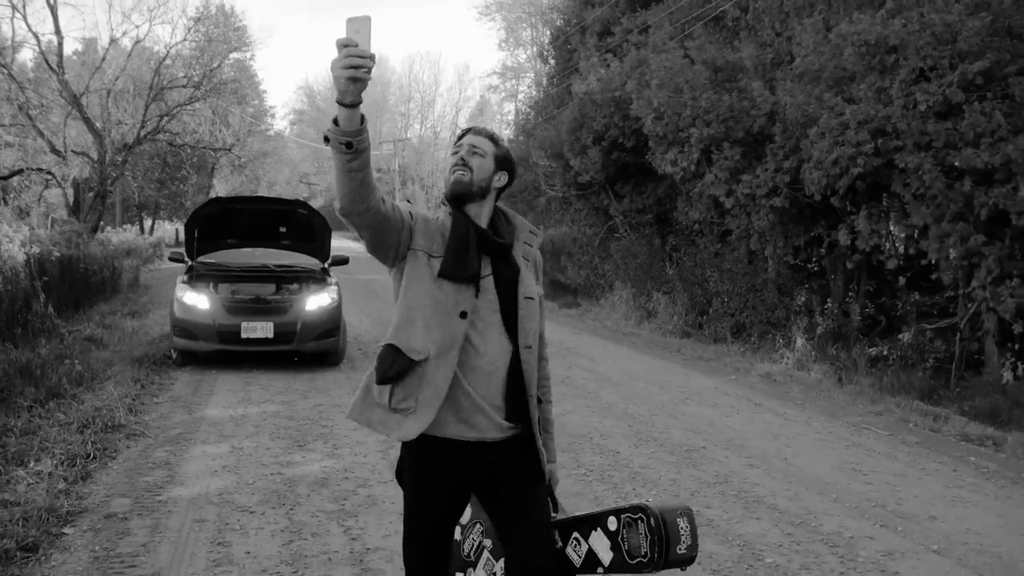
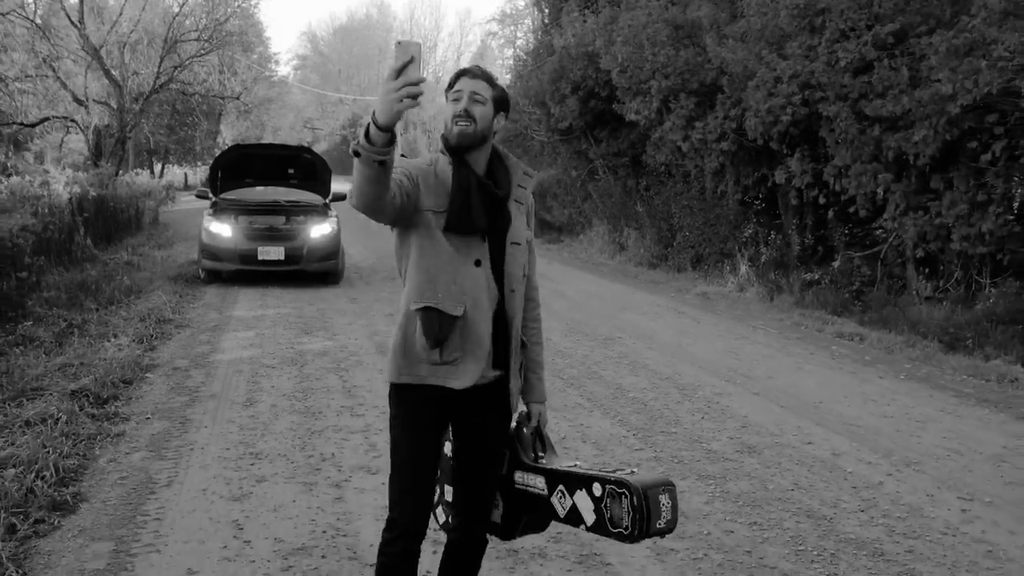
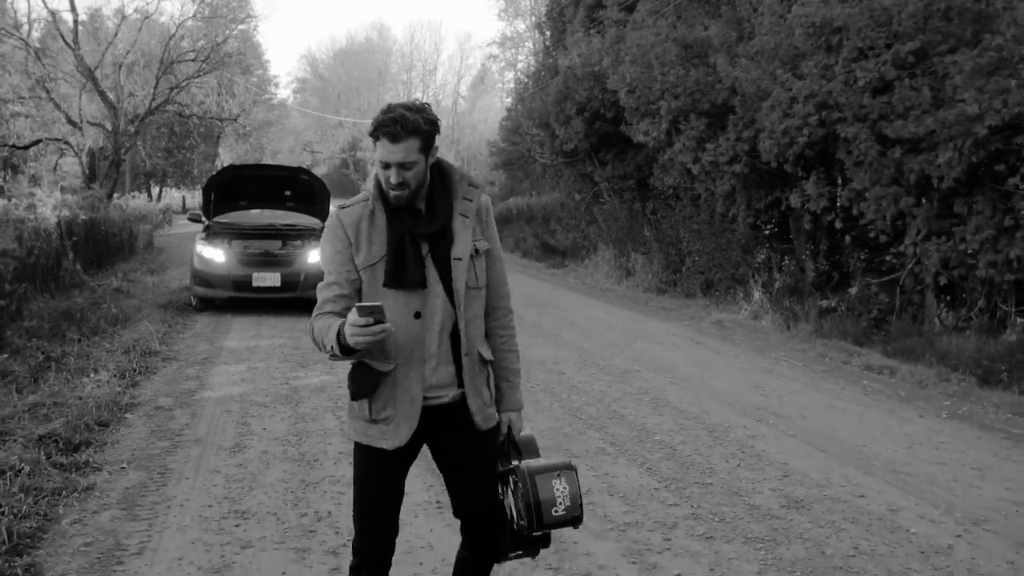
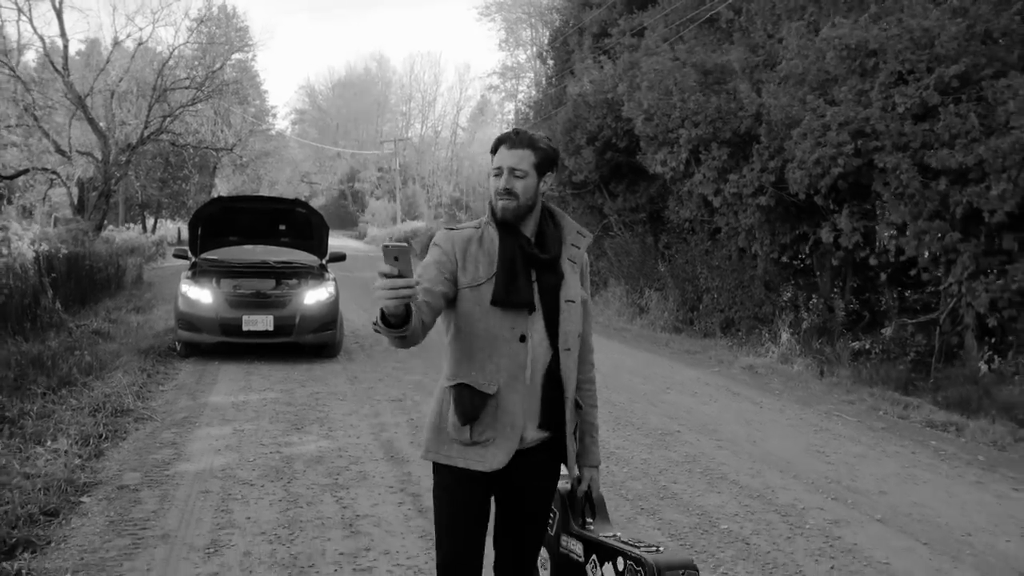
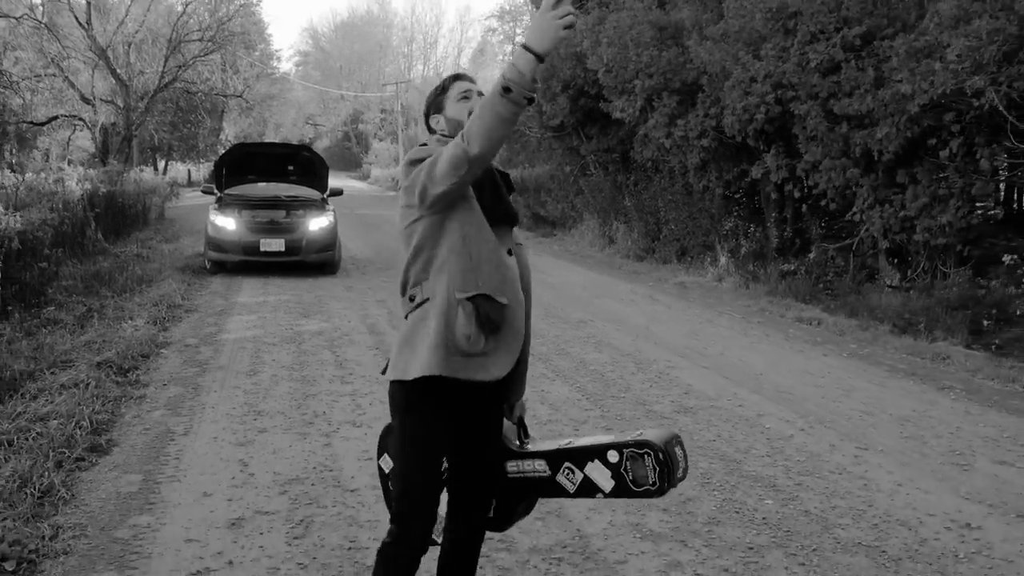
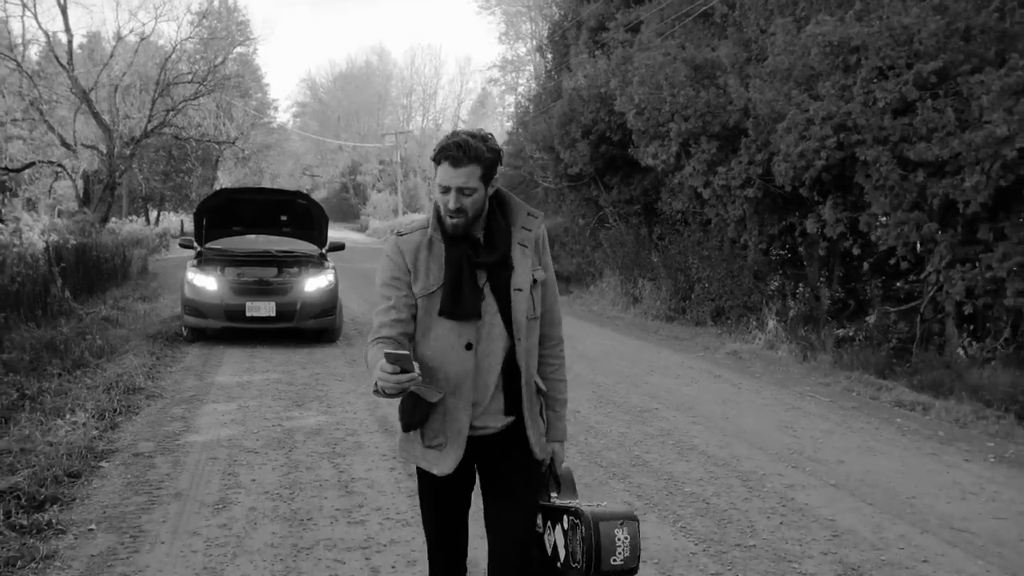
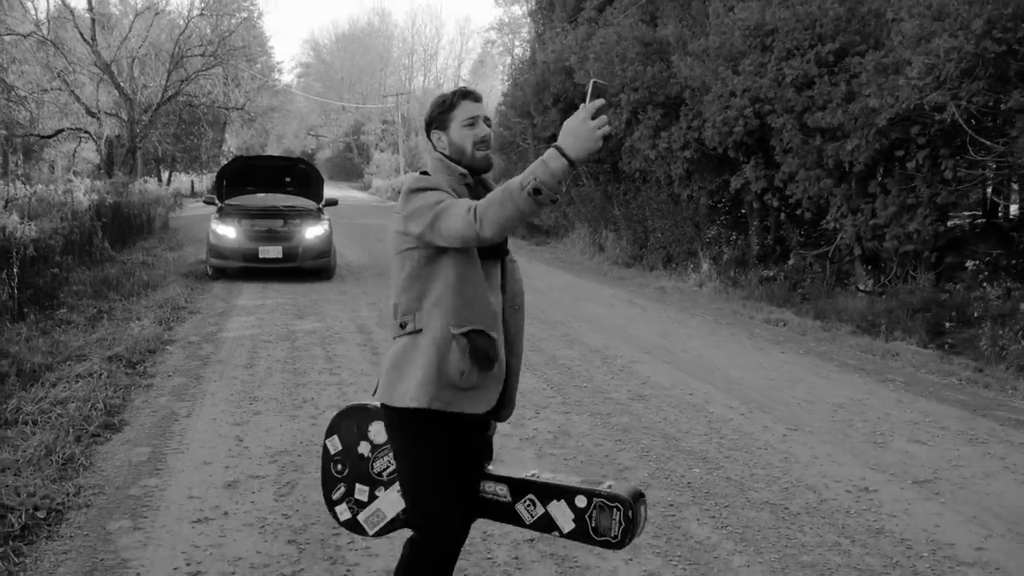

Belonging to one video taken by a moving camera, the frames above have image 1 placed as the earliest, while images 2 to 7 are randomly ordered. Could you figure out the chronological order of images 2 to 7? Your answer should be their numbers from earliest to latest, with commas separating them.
4, 6, 3, 2, 5, 7
